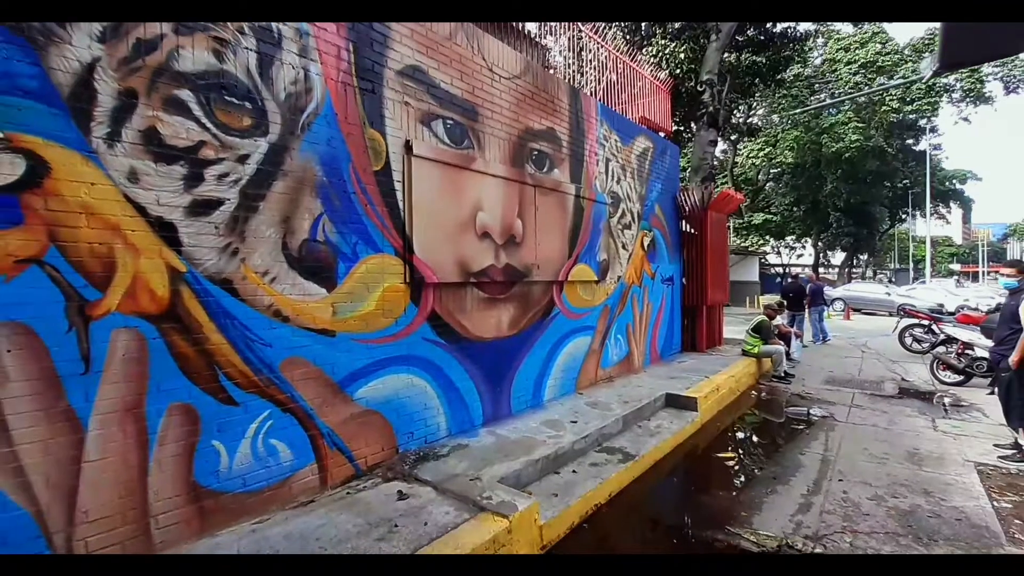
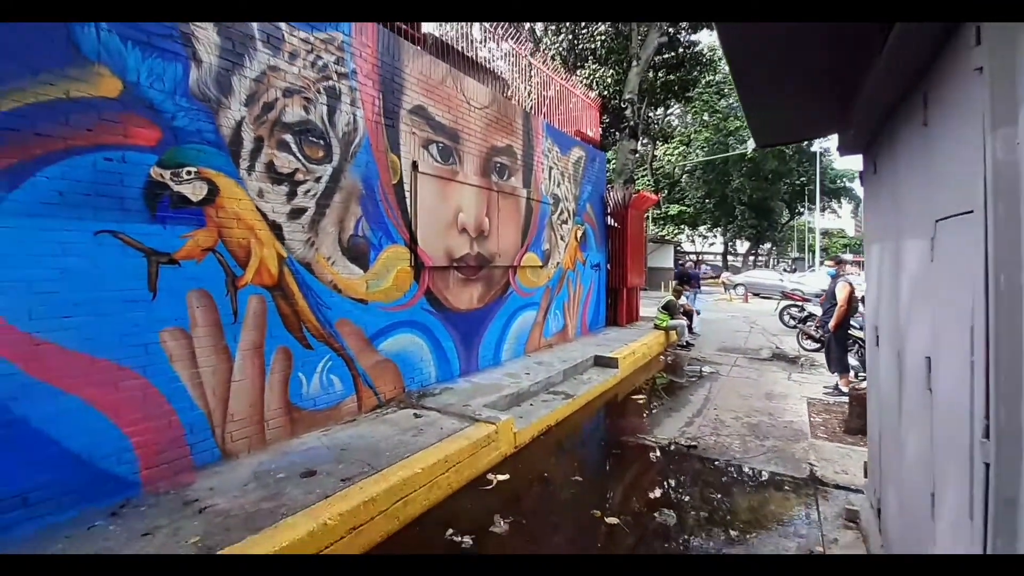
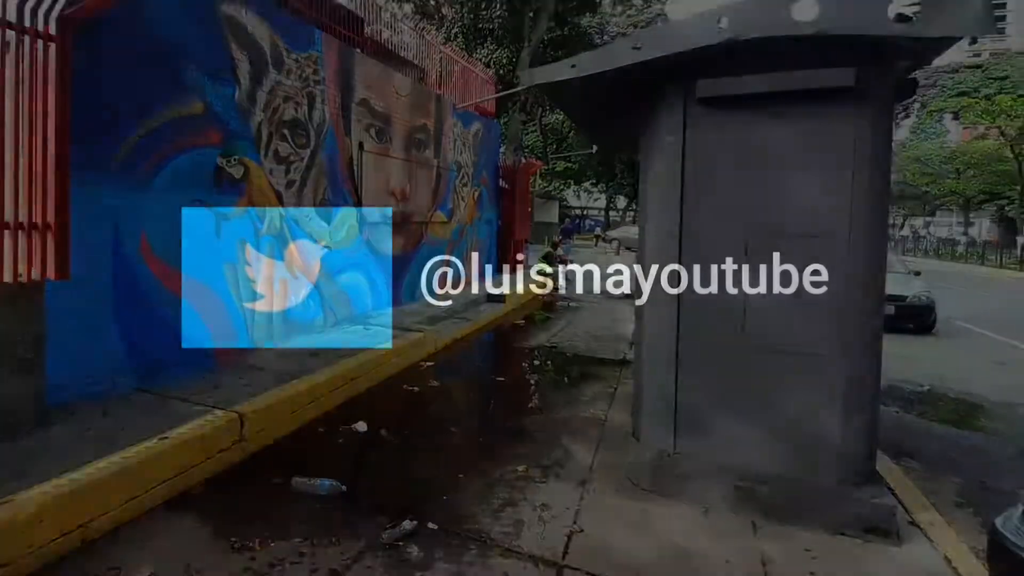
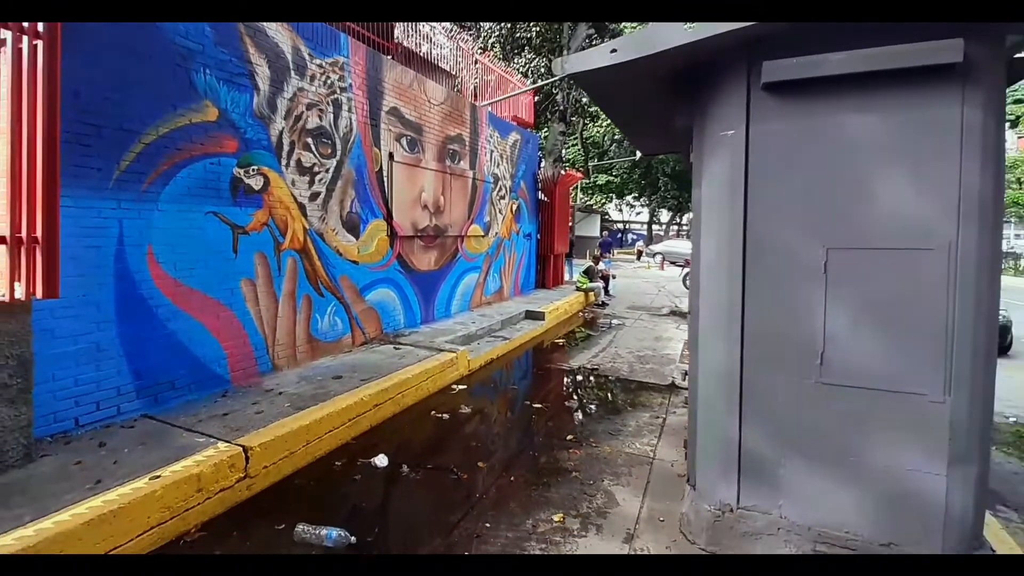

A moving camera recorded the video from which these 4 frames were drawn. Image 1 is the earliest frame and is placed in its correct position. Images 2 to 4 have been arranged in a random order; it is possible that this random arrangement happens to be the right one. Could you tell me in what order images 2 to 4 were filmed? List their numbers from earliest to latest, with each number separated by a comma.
2, 4, 3
